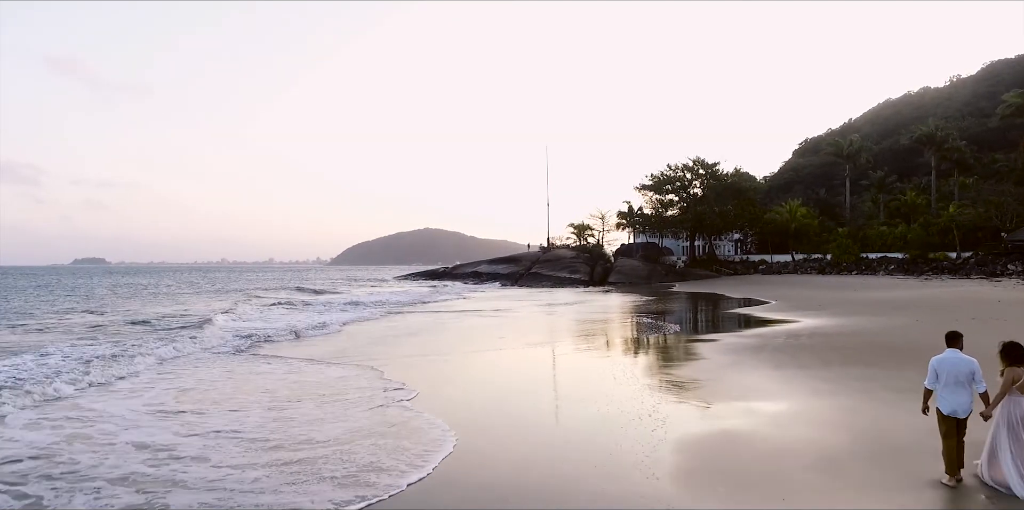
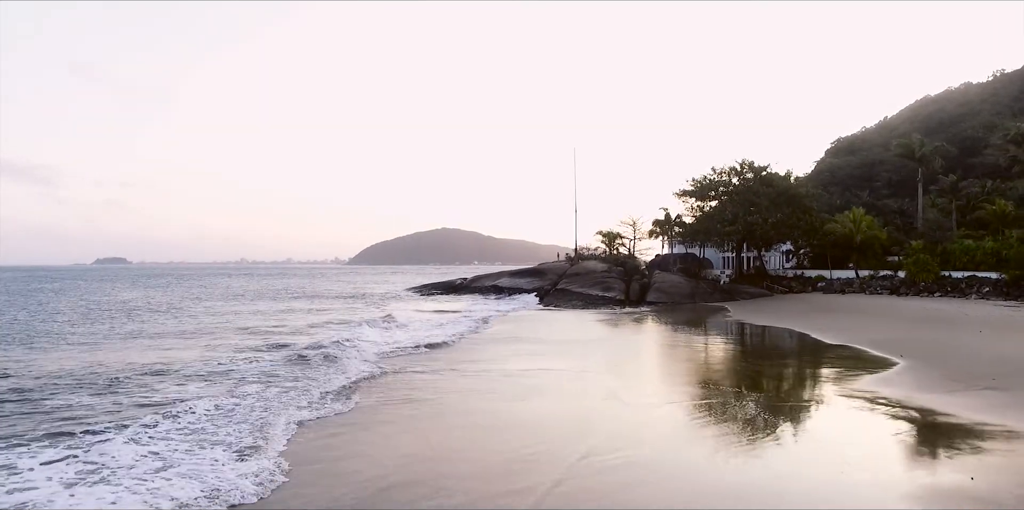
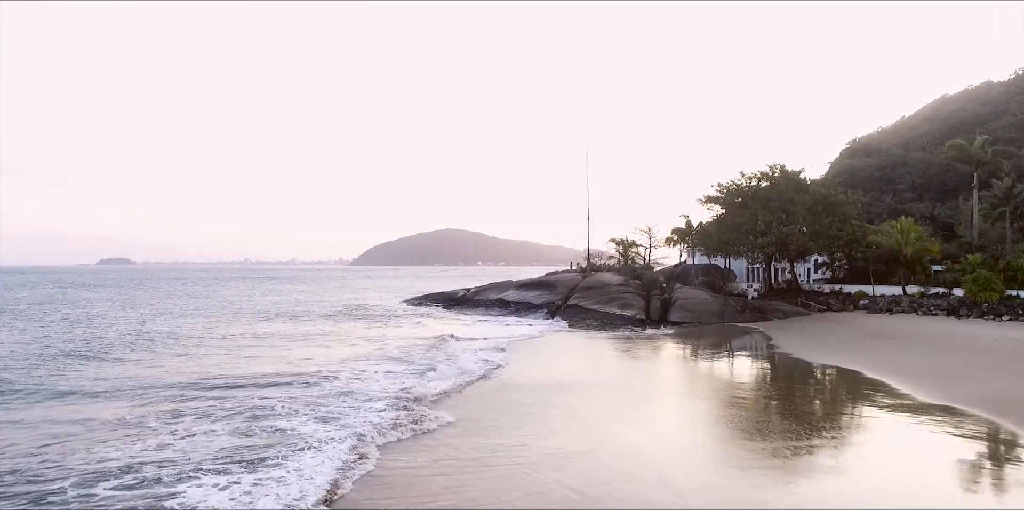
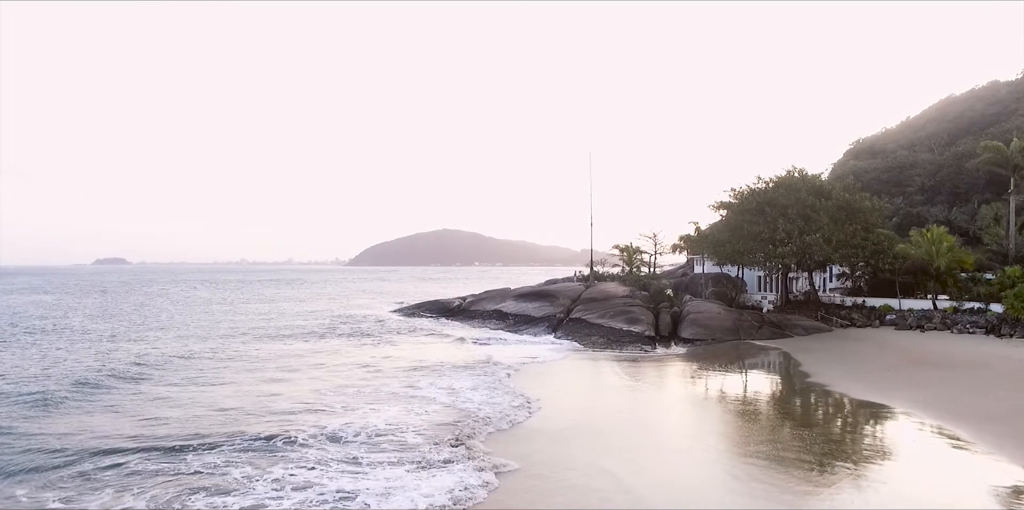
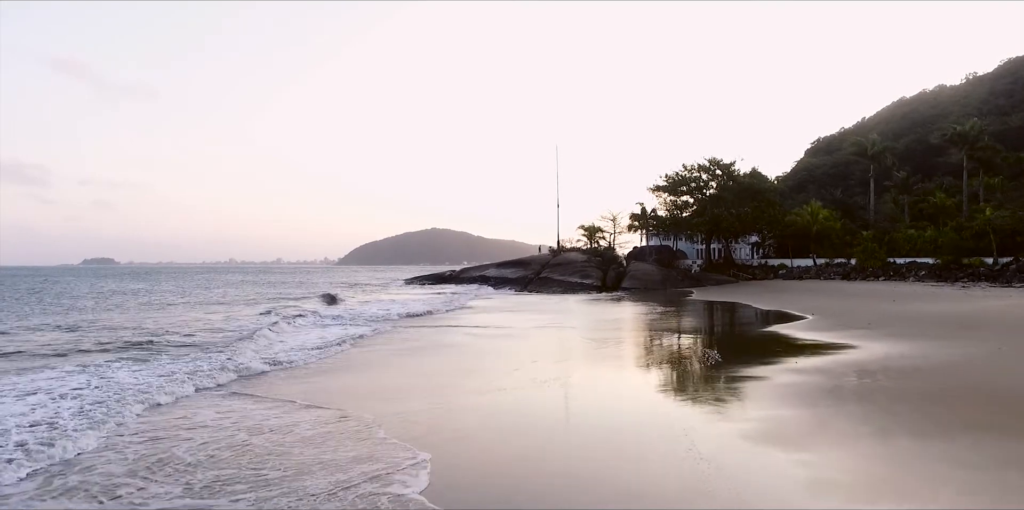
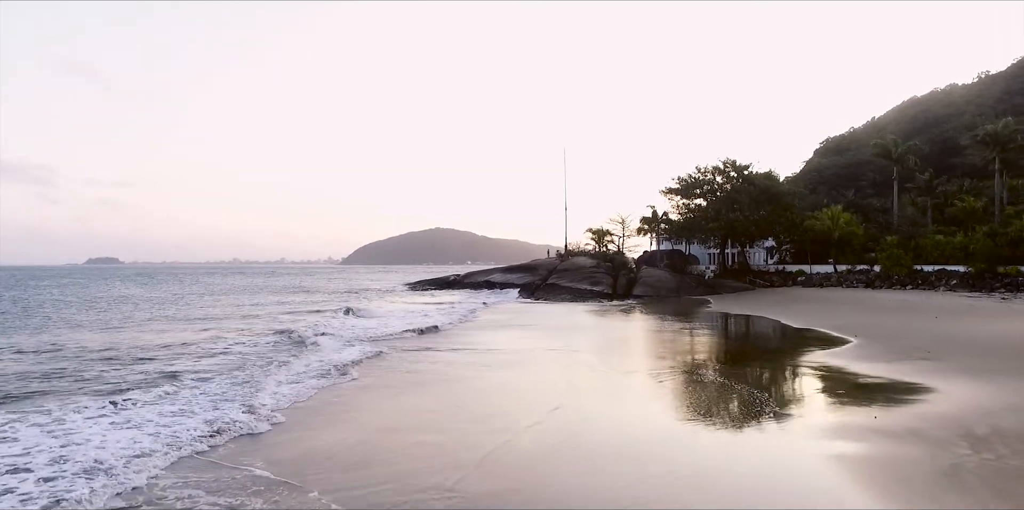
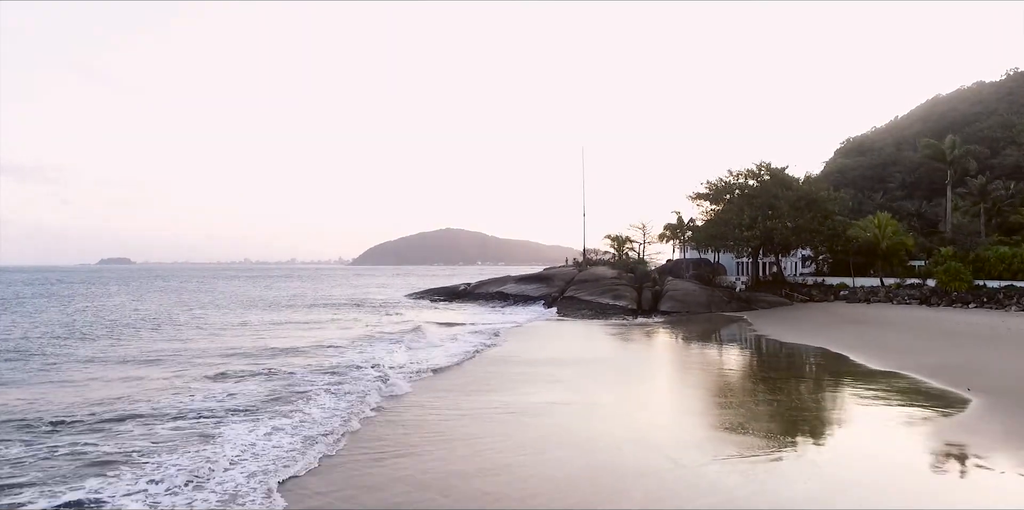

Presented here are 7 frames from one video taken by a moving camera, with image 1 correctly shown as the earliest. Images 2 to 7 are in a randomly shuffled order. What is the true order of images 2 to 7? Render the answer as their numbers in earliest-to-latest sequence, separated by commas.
5, 6, 2, 7, 3, 4
